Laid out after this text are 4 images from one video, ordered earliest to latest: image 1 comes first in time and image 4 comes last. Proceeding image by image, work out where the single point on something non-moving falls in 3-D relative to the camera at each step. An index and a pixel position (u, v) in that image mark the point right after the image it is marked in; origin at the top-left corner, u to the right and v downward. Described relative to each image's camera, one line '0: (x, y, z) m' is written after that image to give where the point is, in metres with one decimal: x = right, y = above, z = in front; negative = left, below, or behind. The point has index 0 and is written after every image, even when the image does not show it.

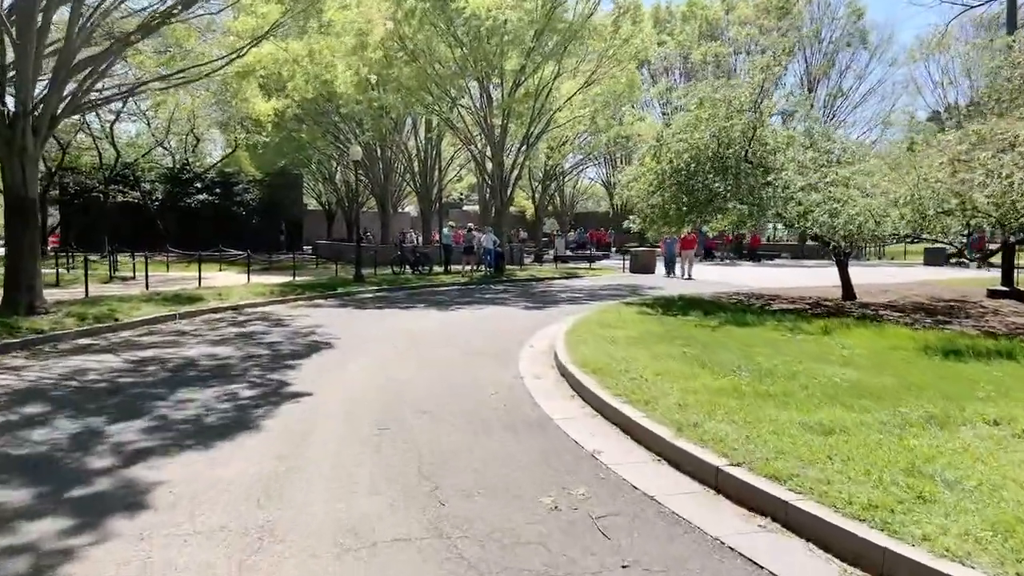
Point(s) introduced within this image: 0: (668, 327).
0: (+2.9, -0.7, +13.6) m
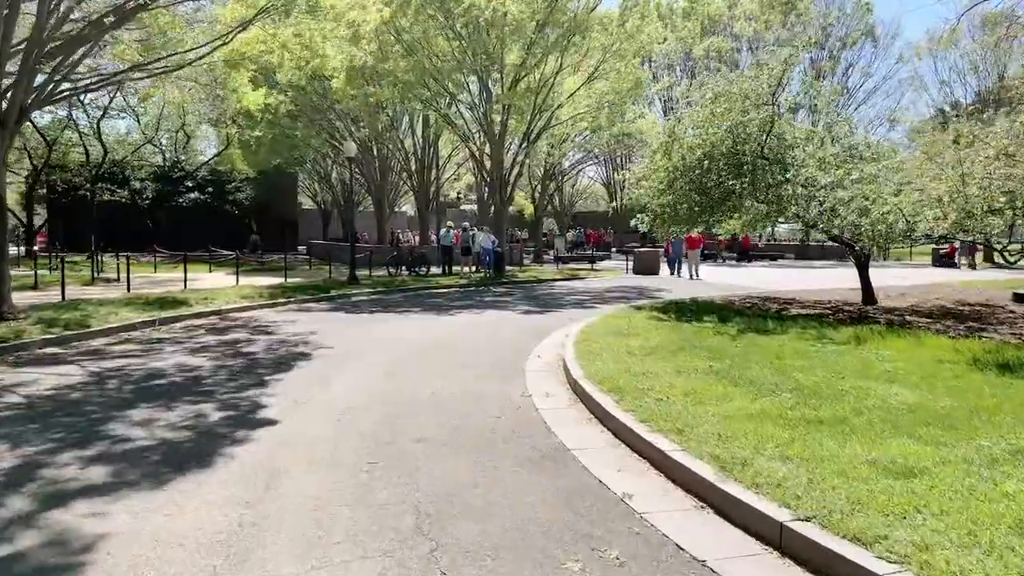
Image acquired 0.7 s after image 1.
0: (+3.0, -0.8, +12.6) m
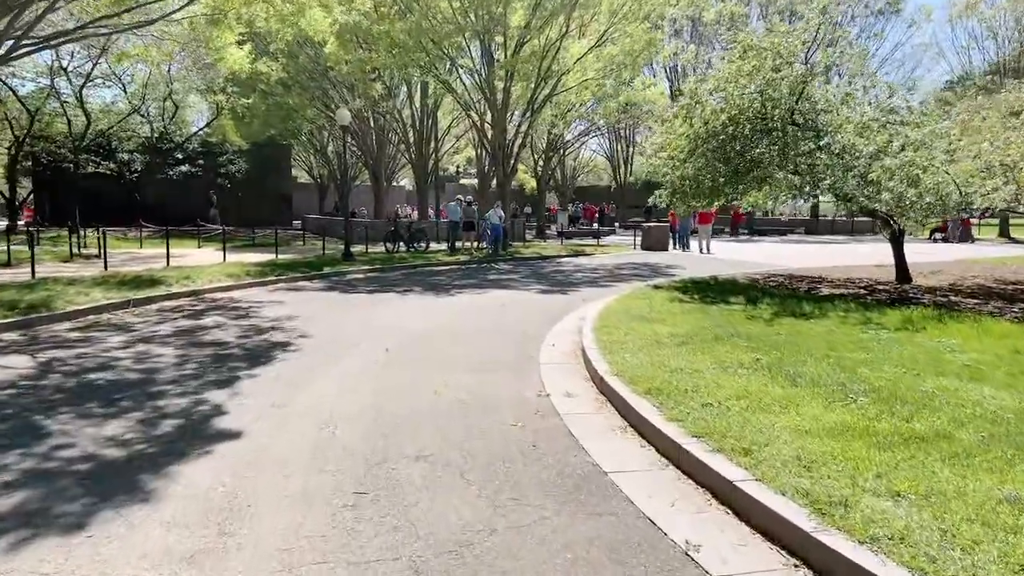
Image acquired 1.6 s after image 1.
0: (+3.2, -0.5, +11.2) m
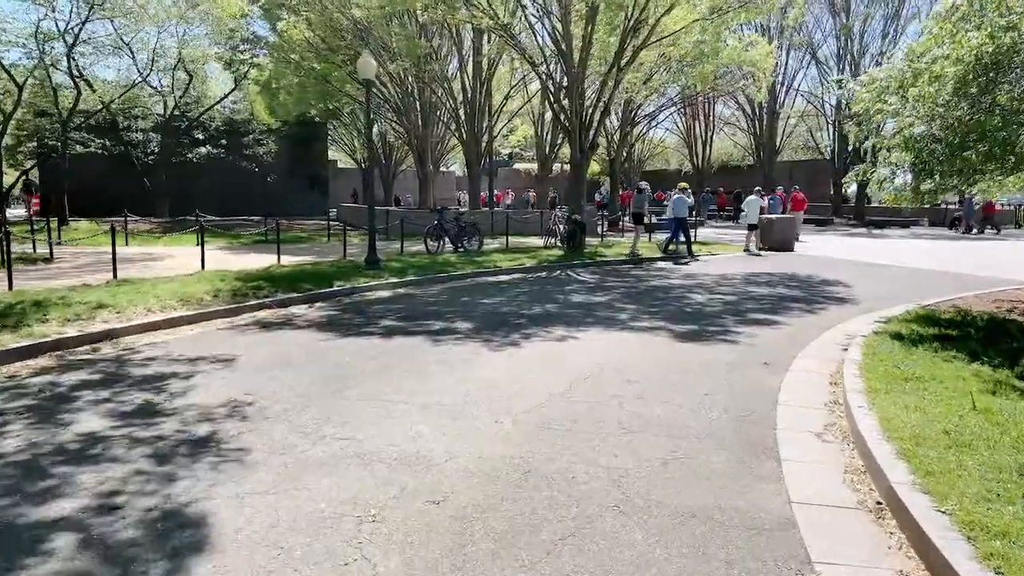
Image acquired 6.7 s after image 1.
0: (+4.4, -1.2, +4.1) m
